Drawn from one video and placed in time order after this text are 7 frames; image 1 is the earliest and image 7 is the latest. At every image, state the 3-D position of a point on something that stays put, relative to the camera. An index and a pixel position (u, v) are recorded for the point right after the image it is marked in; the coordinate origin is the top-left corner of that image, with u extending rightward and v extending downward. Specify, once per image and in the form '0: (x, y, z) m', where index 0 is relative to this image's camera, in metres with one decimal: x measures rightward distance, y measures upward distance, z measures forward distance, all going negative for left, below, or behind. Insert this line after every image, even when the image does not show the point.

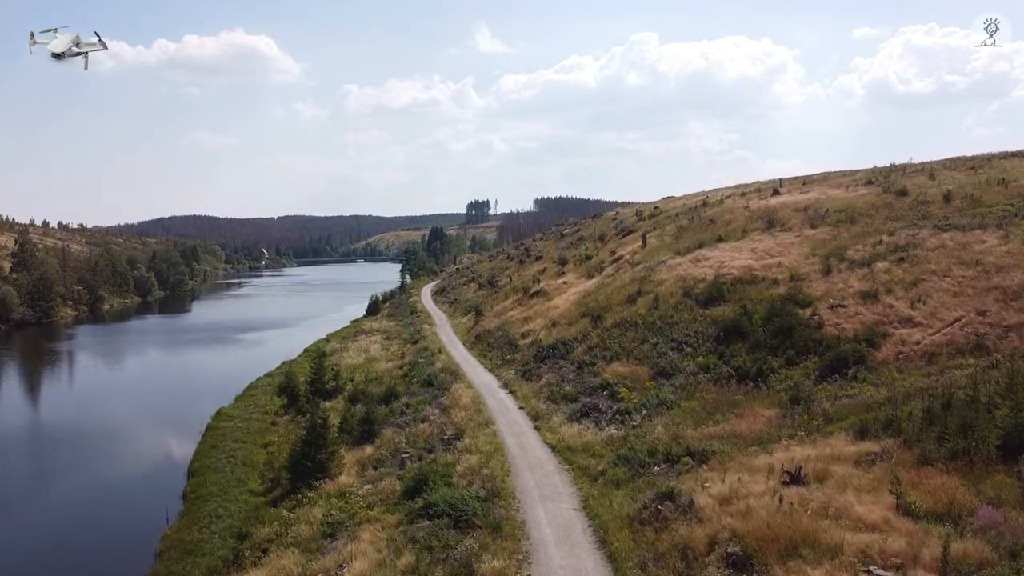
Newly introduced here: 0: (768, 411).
0: (+7.4, -3.6, +19.5) m
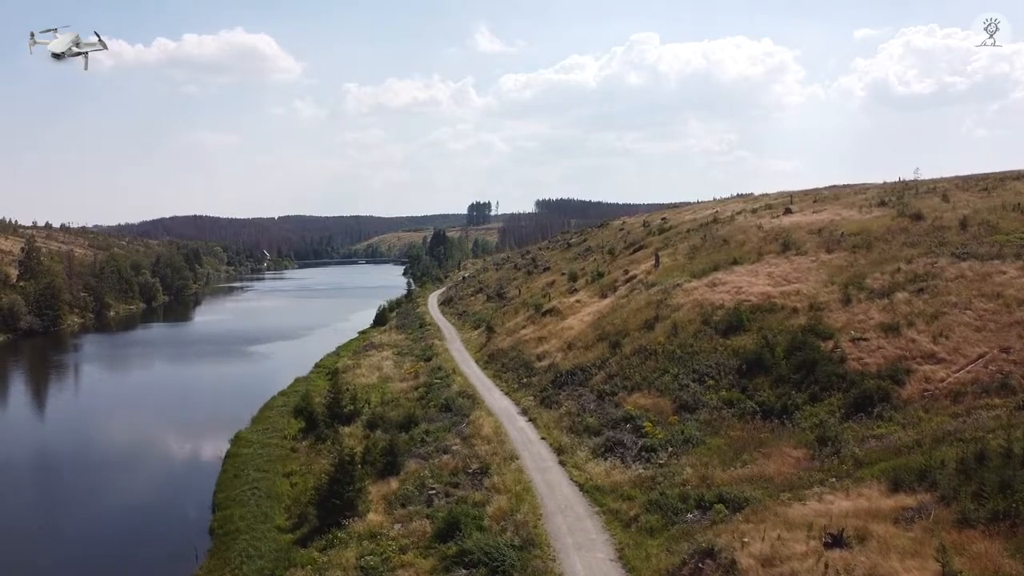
0: (+8.3, -4.8, +19.6) m
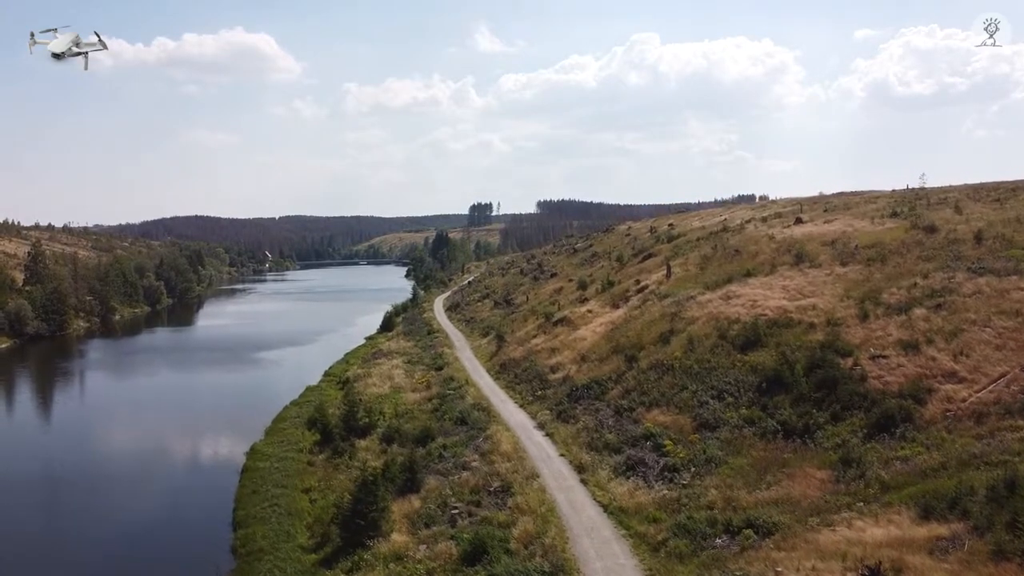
0: (+9.0, -5.4, +19.6) m
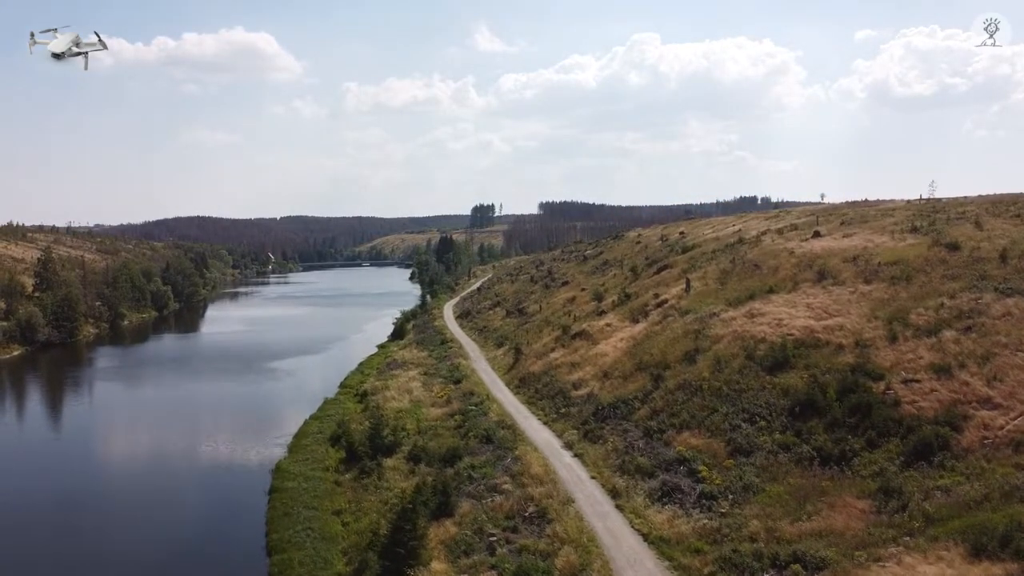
0: (+10.2, -6.3, +19.6) m
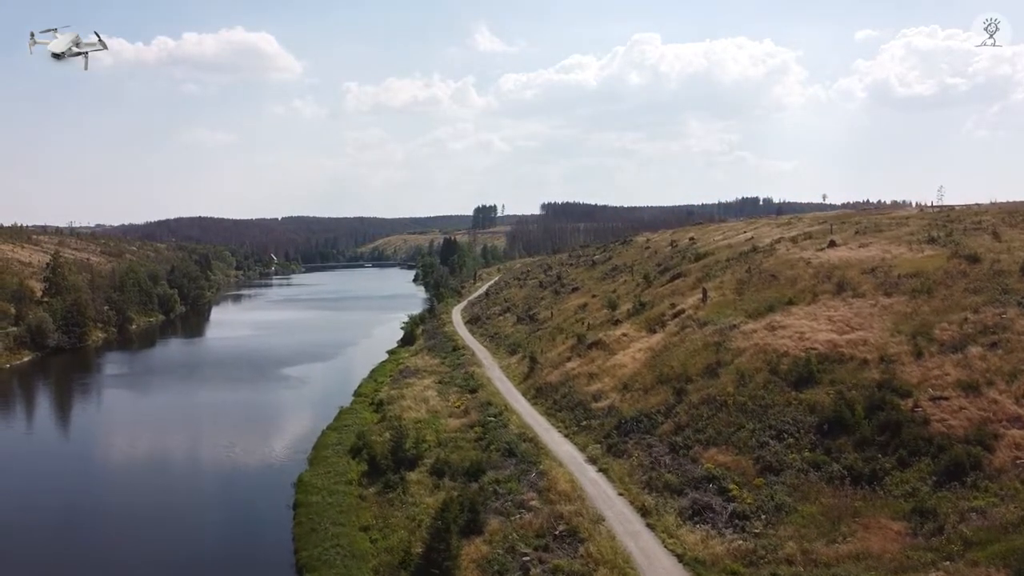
0: (+11.2, -6.9, +19.7) m
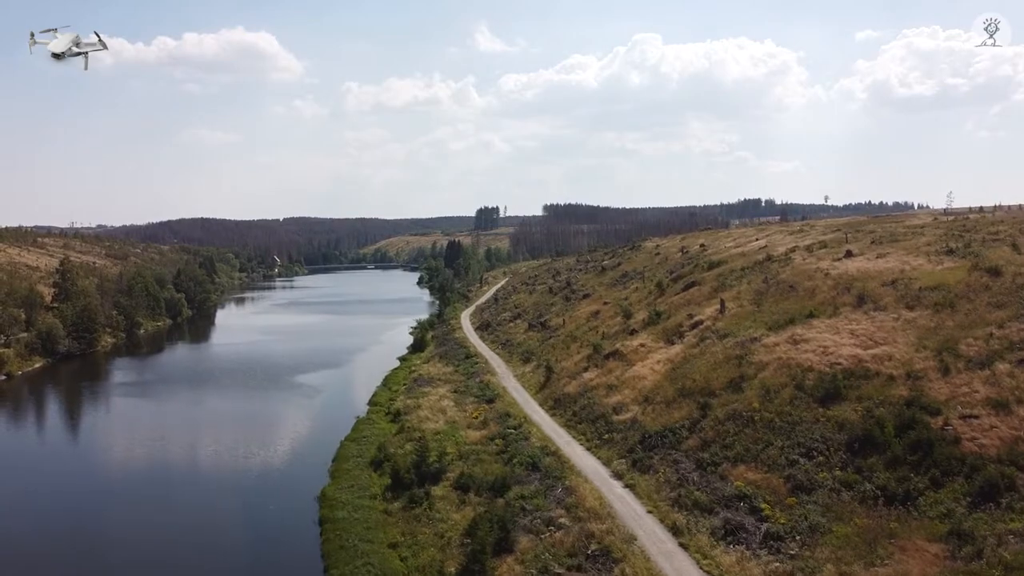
0: (+12.3, -7.5, +19.7) m
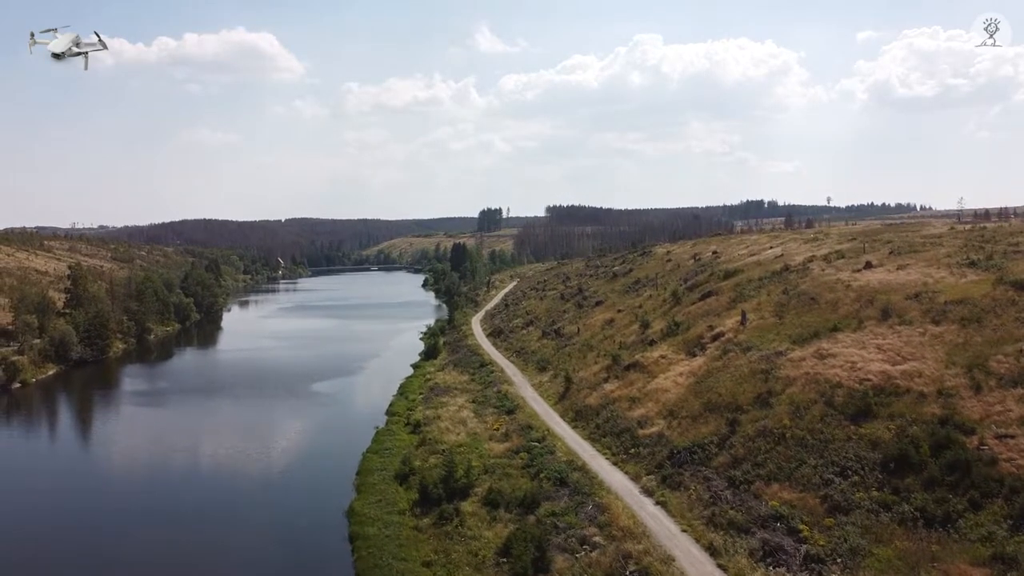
0: (+13.5, -8.3, +19.7) m
